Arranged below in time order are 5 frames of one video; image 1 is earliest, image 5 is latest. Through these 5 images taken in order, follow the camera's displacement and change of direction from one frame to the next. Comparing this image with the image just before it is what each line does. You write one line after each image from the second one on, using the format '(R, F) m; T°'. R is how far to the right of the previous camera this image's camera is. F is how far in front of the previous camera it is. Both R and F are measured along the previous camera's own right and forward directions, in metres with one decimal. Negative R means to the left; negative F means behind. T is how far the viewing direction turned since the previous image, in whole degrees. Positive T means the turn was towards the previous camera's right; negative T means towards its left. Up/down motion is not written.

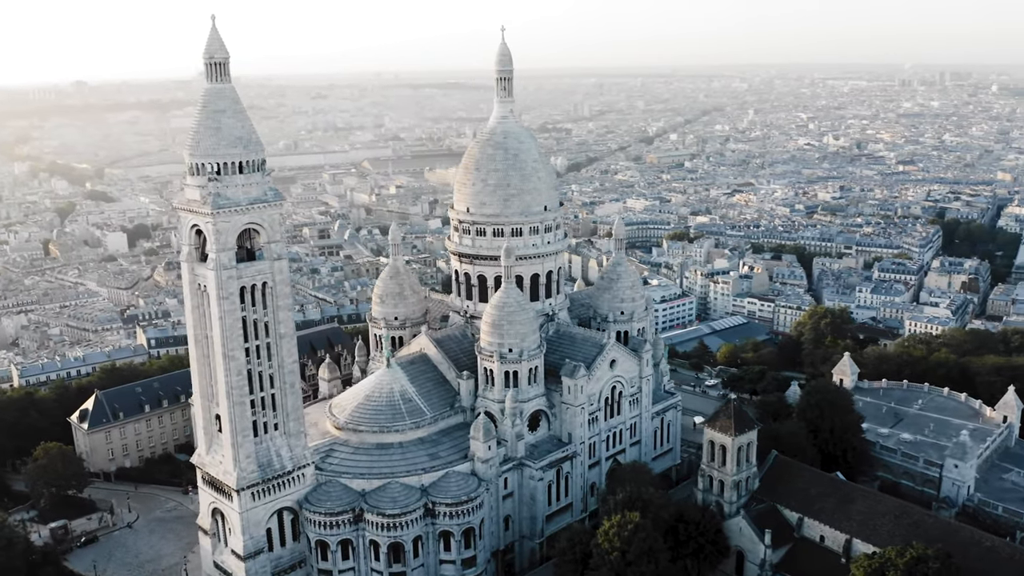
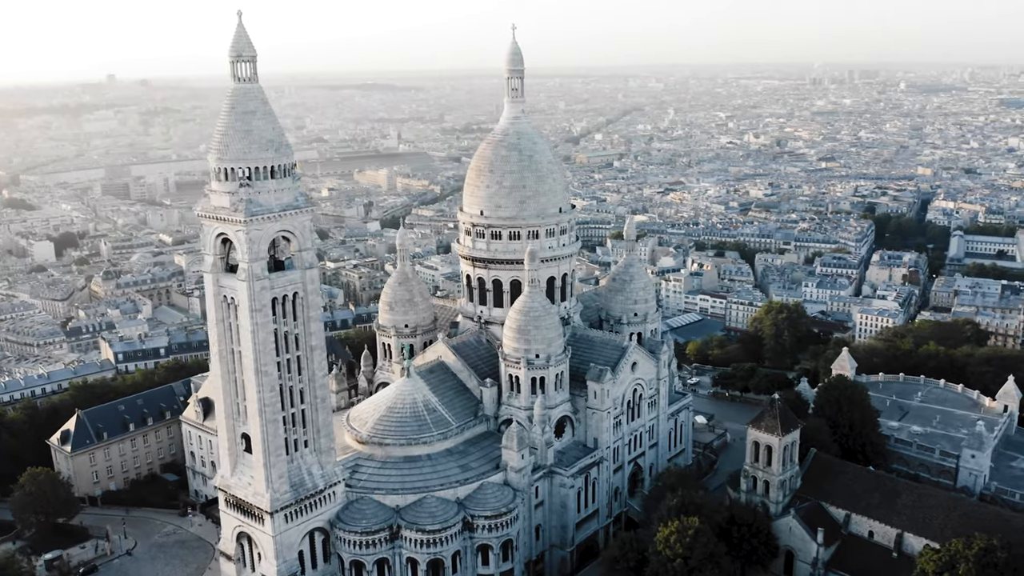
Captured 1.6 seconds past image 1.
(-6.3, +1.7) m; +5°
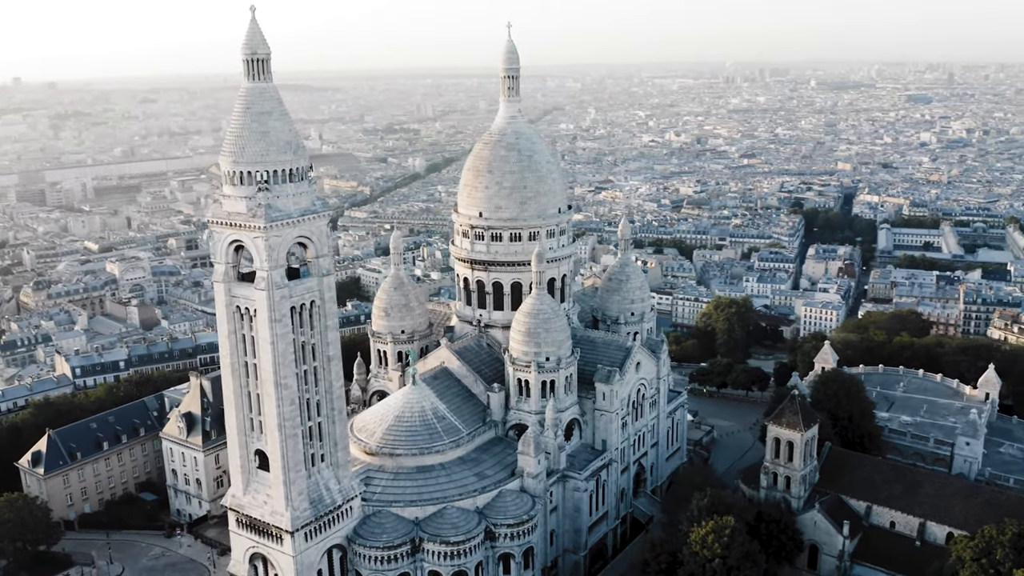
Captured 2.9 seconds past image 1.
(-5.2, +1.3) m; +5°
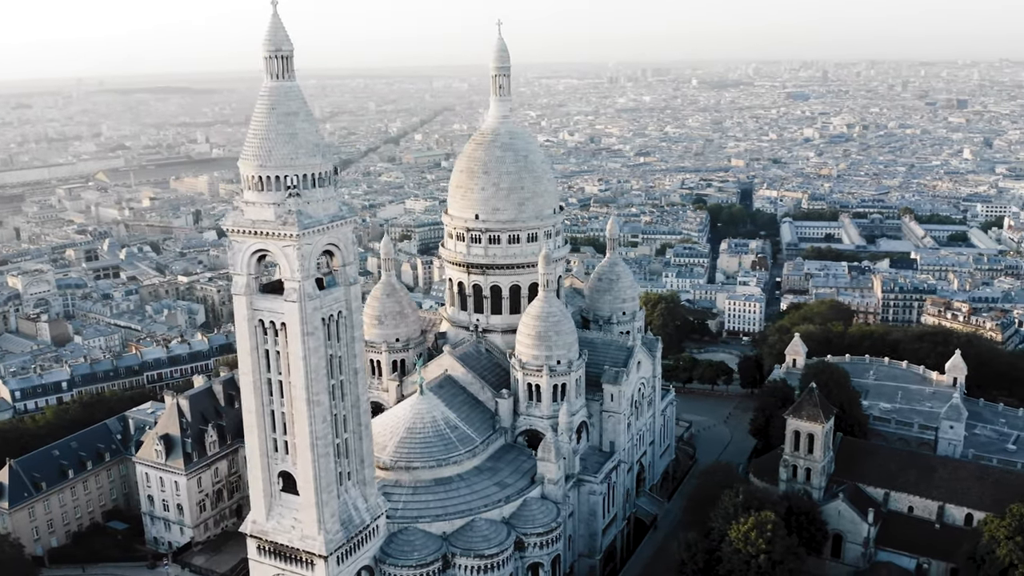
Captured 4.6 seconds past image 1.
(-6.8, +1.6) m; +7°
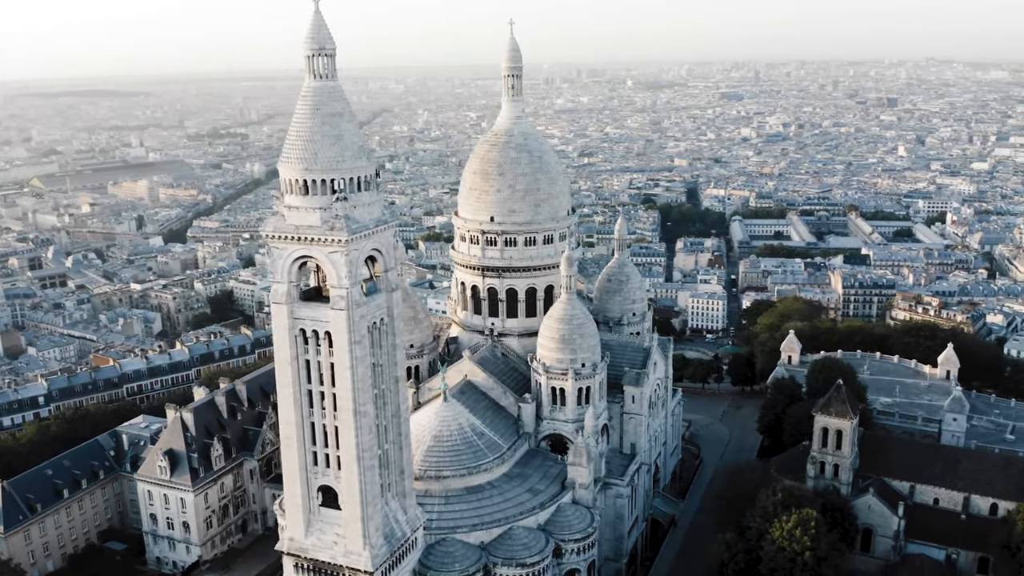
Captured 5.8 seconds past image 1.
(-4.9, +1.0) m; +4°
